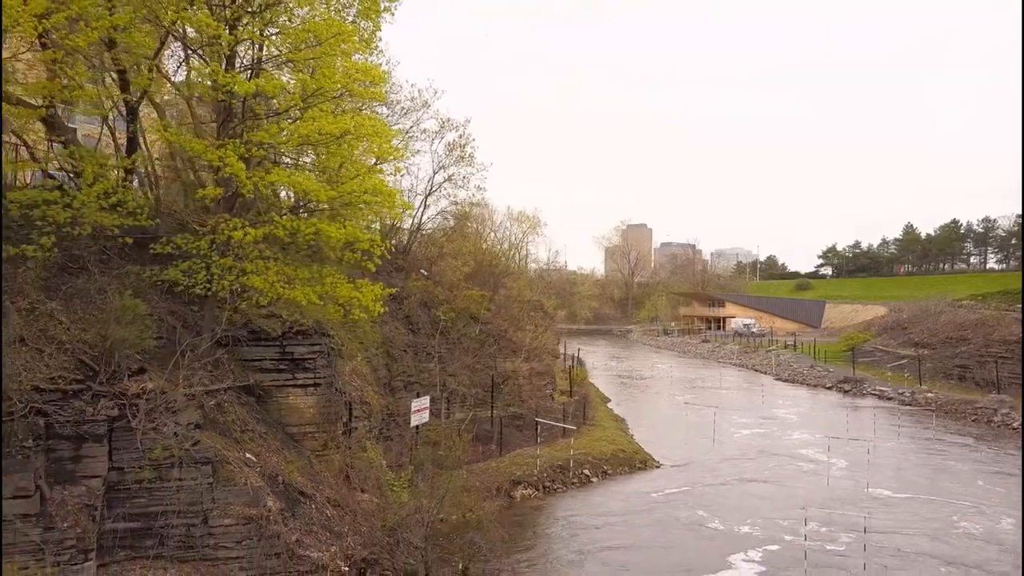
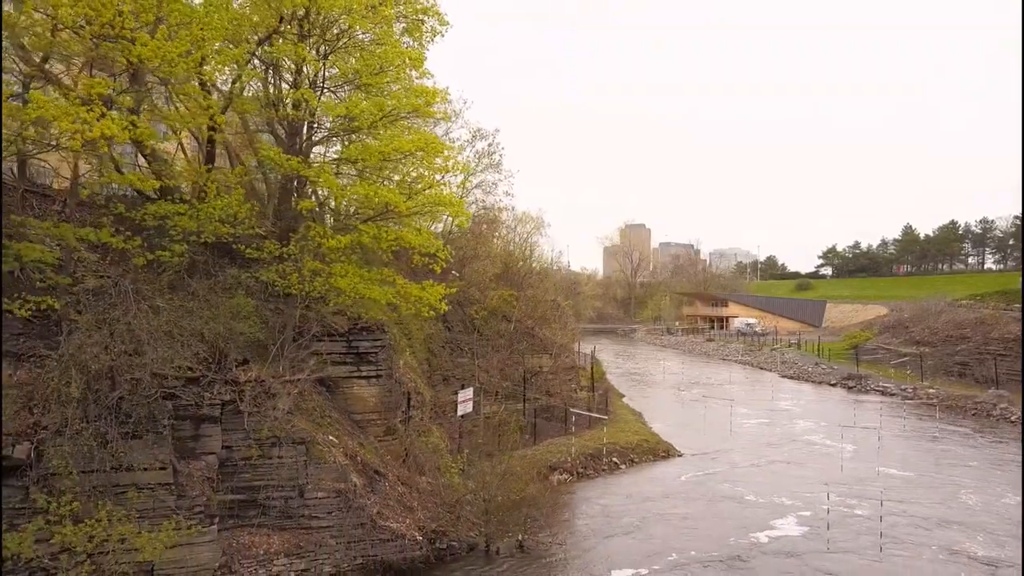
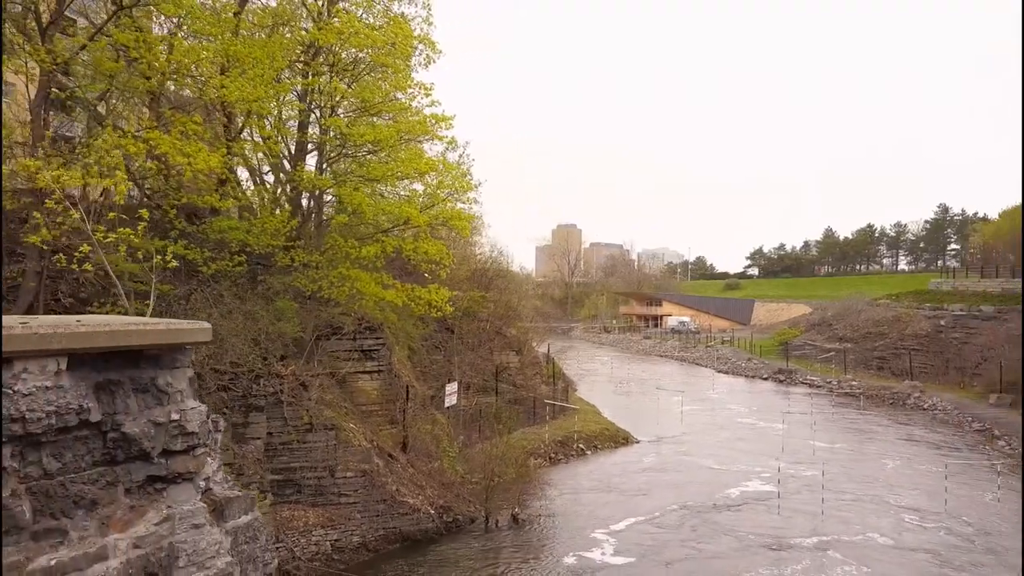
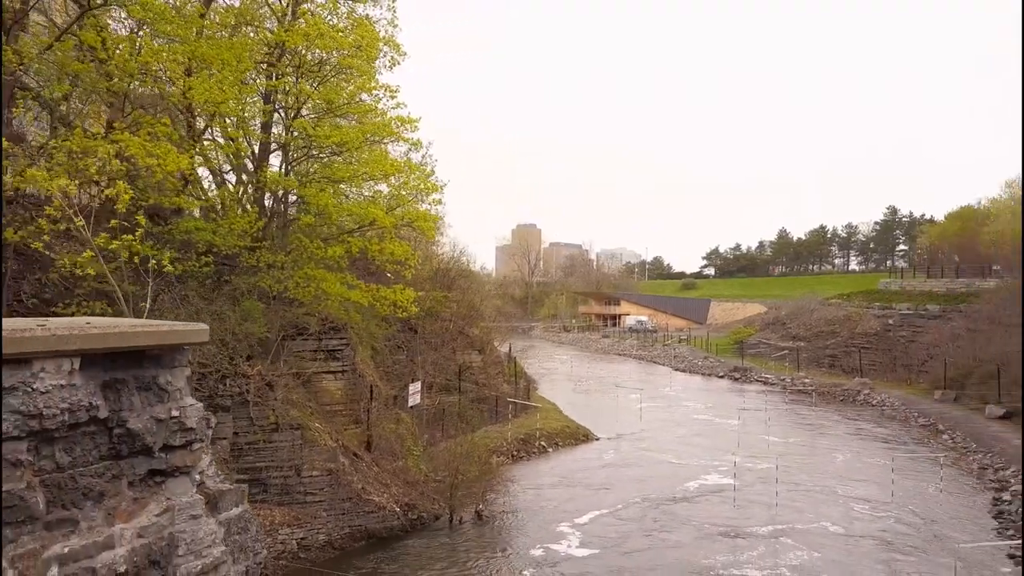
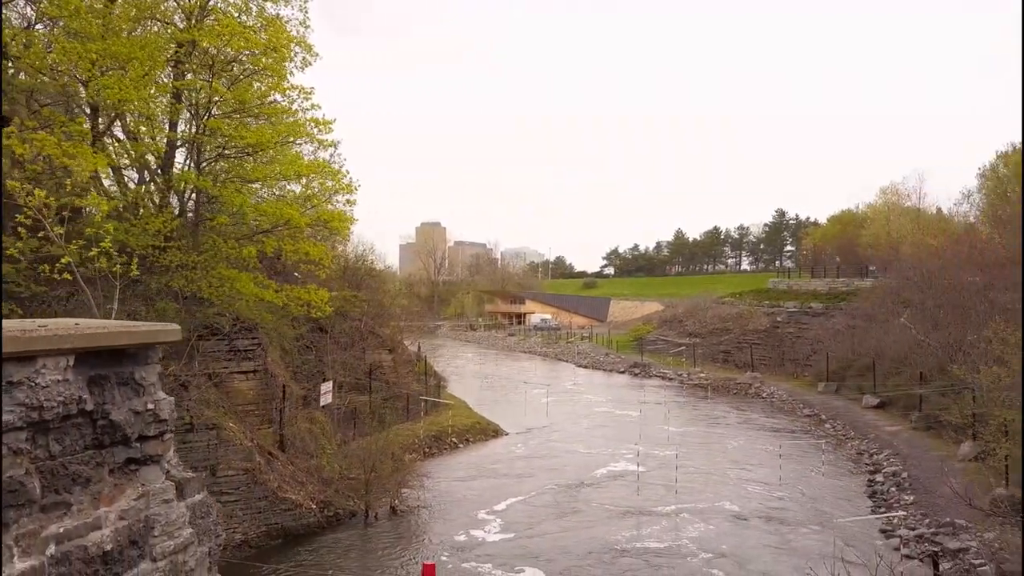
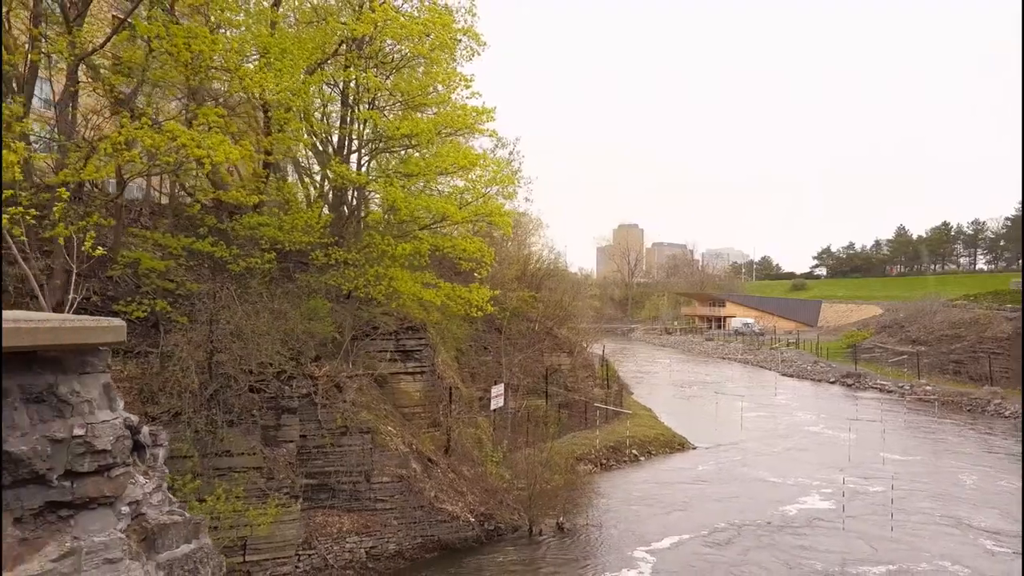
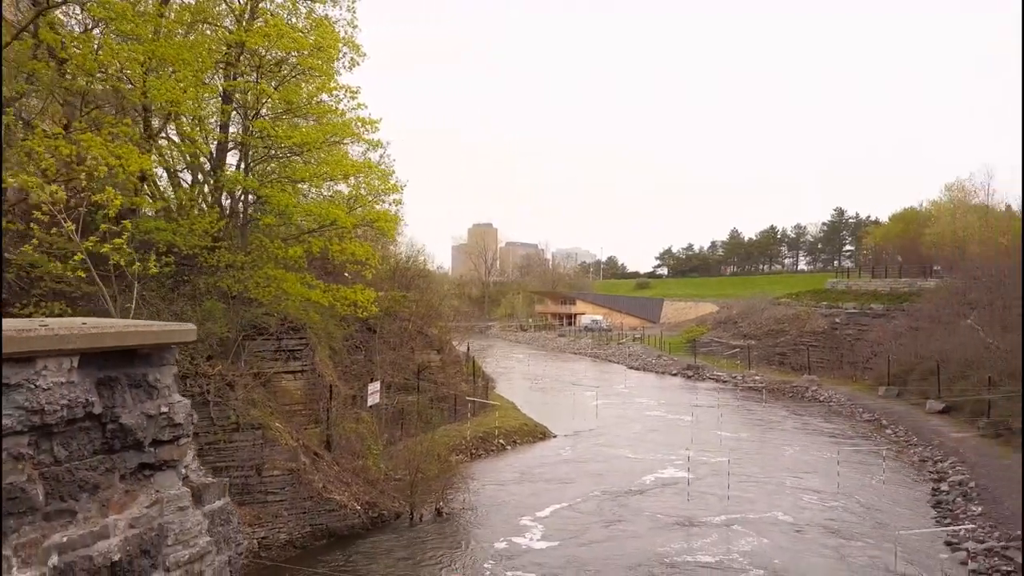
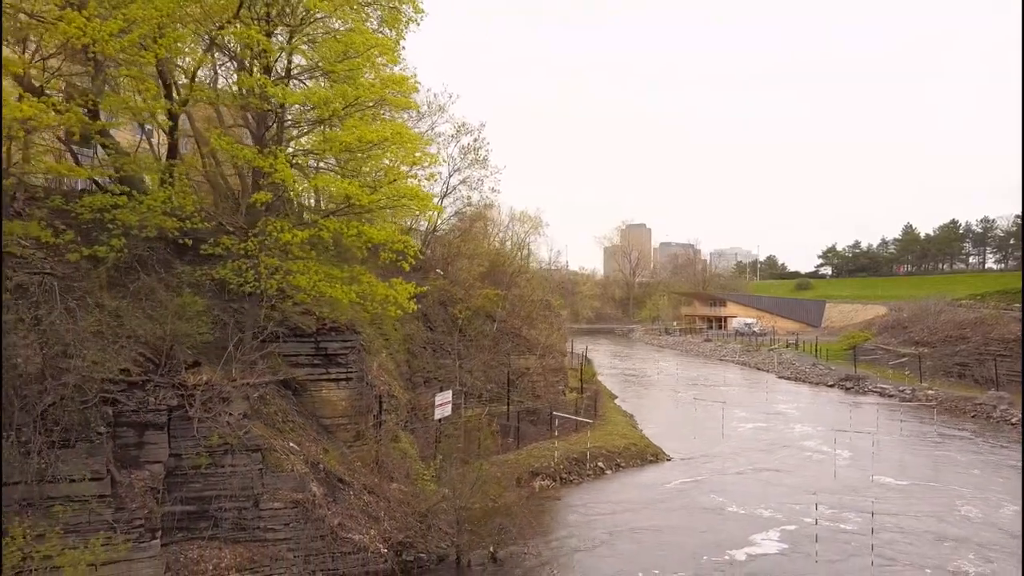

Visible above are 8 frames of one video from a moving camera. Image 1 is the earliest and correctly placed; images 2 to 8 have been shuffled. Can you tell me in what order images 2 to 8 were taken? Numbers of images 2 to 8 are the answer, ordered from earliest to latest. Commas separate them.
8, 2, 6, 3, 4, 7, 5
